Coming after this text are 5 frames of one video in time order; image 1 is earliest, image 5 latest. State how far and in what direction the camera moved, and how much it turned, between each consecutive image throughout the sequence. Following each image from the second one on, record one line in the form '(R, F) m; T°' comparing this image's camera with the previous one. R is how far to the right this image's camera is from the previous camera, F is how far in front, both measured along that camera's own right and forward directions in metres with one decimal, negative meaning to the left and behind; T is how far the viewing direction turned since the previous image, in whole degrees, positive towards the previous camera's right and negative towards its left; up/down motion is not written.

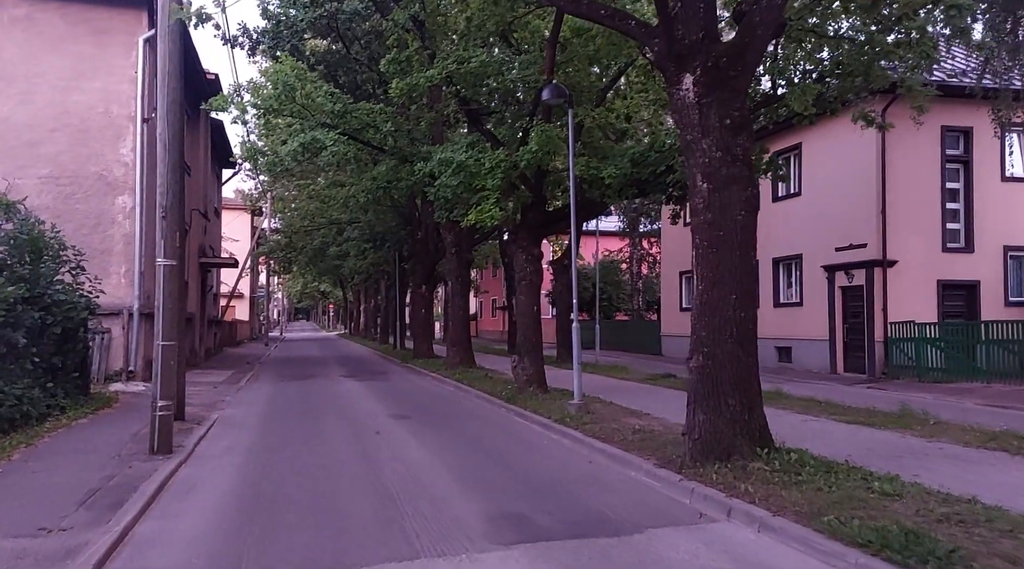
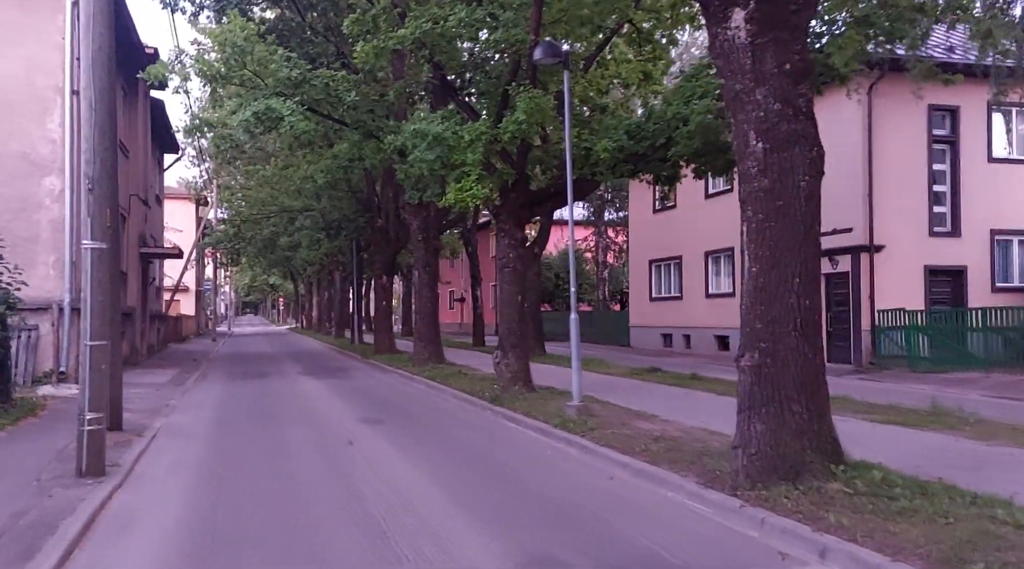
(-0.6, +1.6) m; +3°
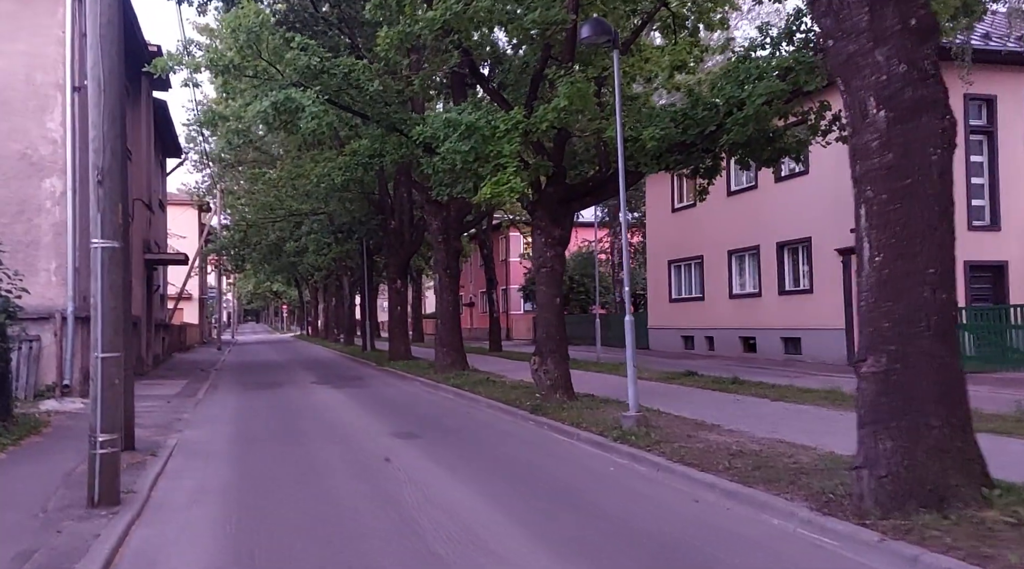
(-0.6, +1.0) m; 0°
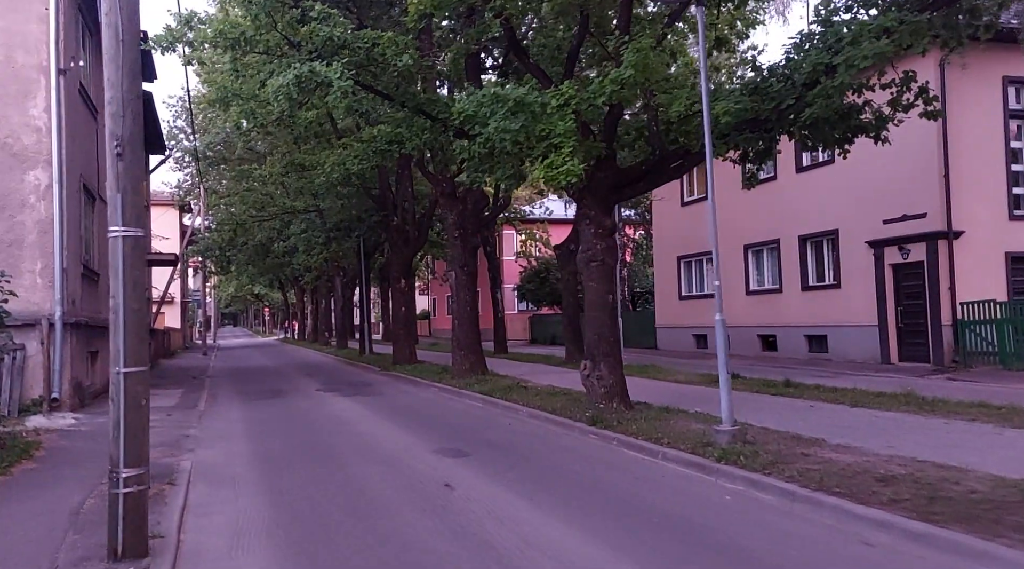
(-1.1, +1.5) m; +2°
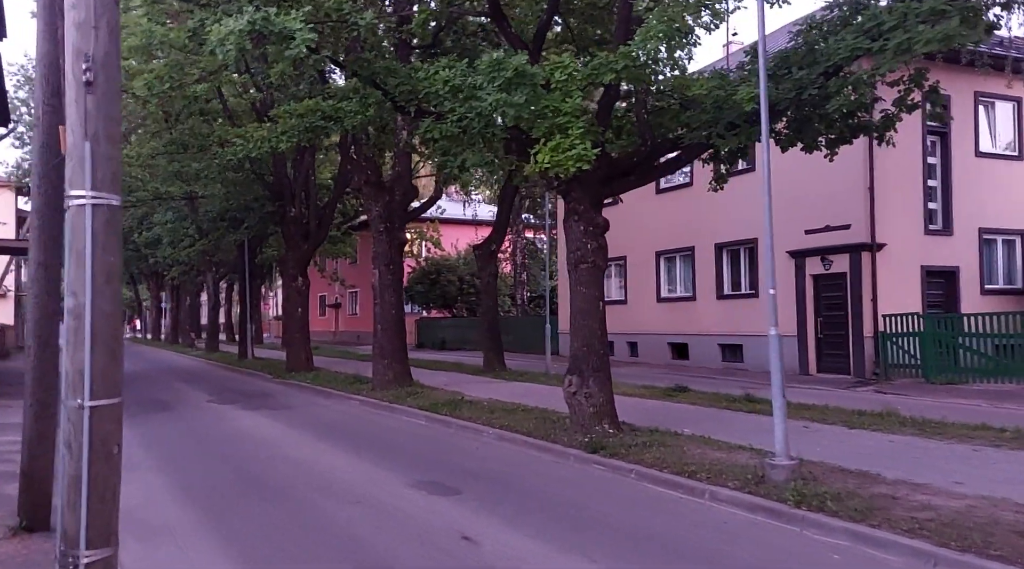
(-1.6, +1.8) m; +10°
